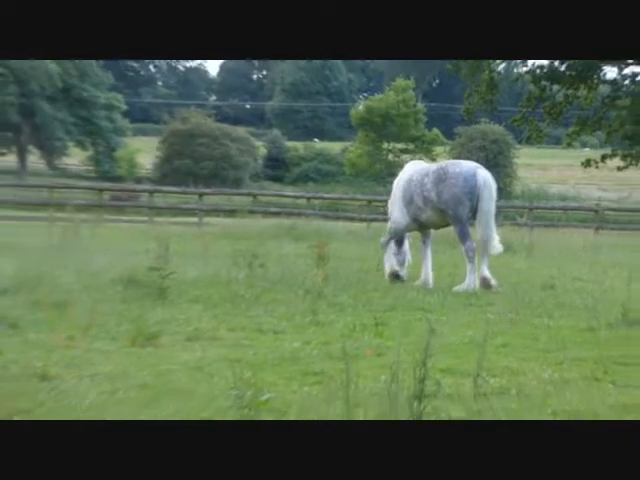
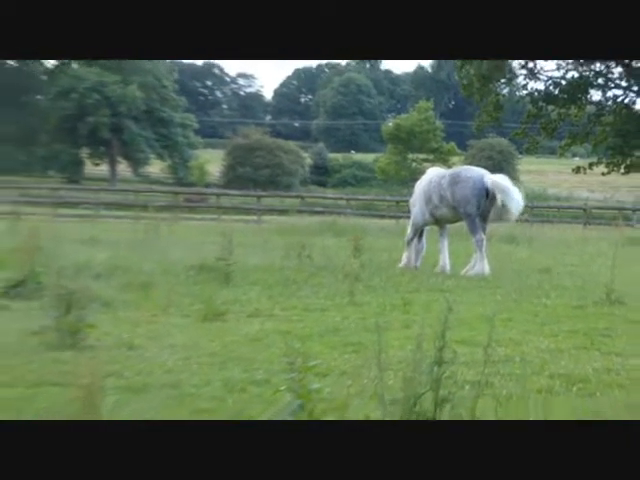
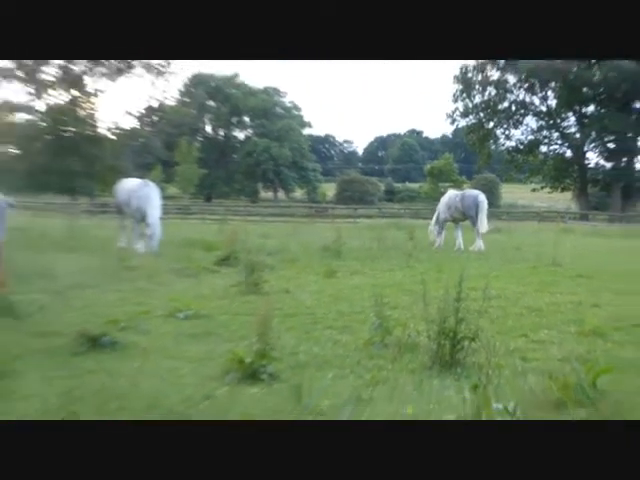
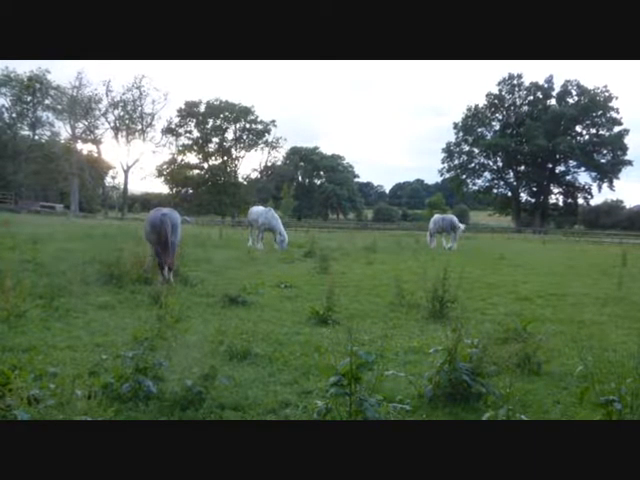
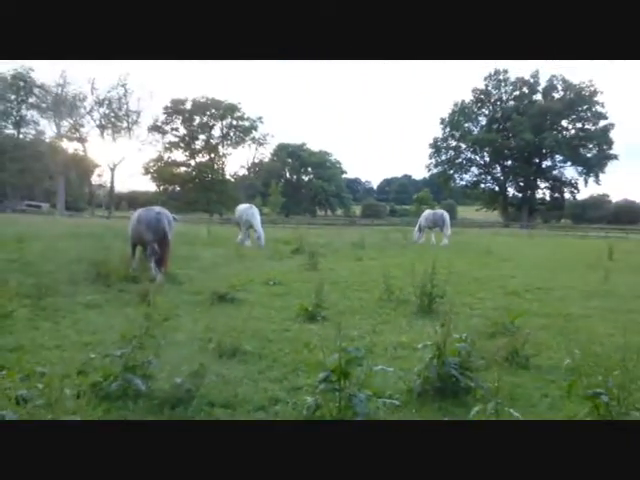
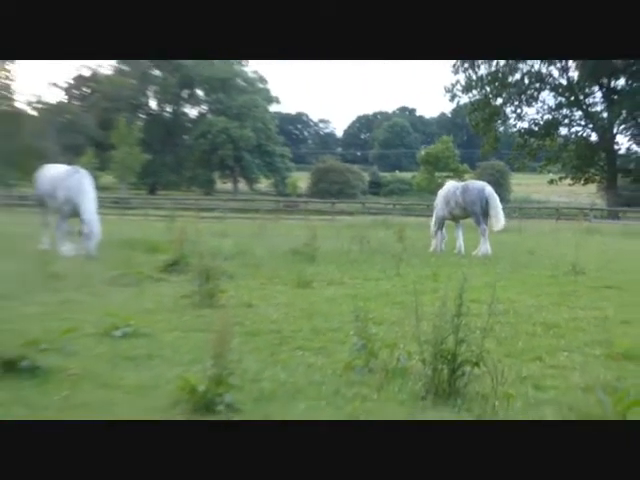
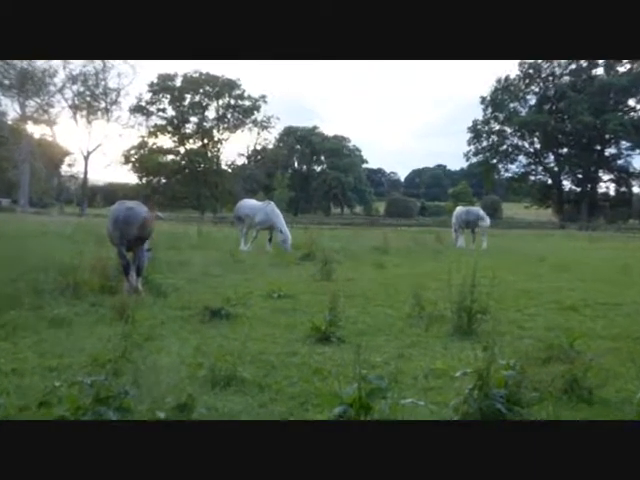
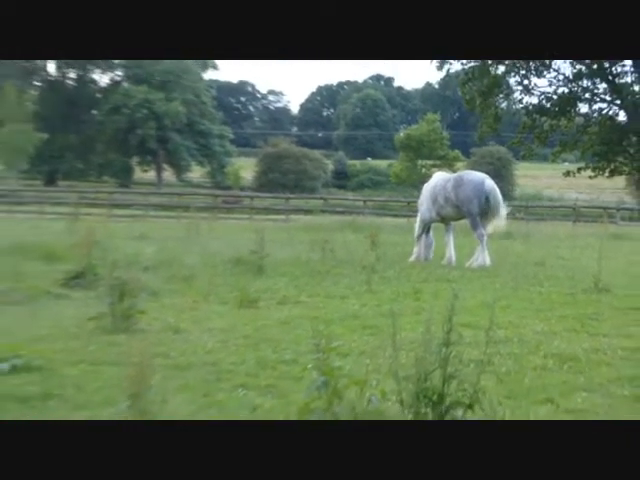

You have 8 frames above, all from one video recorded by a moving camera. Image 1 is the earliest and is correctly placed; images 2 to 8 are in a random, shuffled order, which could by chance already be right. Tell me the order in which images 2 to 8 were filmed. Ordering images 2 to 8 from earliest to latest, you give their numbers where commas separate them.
2, 8, 6, 3, 5, 4, 7
